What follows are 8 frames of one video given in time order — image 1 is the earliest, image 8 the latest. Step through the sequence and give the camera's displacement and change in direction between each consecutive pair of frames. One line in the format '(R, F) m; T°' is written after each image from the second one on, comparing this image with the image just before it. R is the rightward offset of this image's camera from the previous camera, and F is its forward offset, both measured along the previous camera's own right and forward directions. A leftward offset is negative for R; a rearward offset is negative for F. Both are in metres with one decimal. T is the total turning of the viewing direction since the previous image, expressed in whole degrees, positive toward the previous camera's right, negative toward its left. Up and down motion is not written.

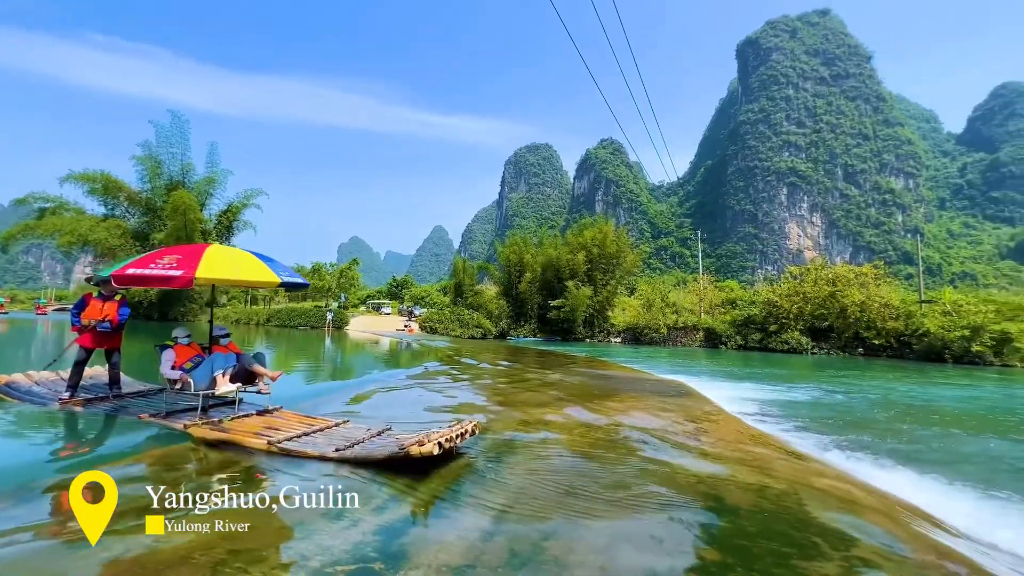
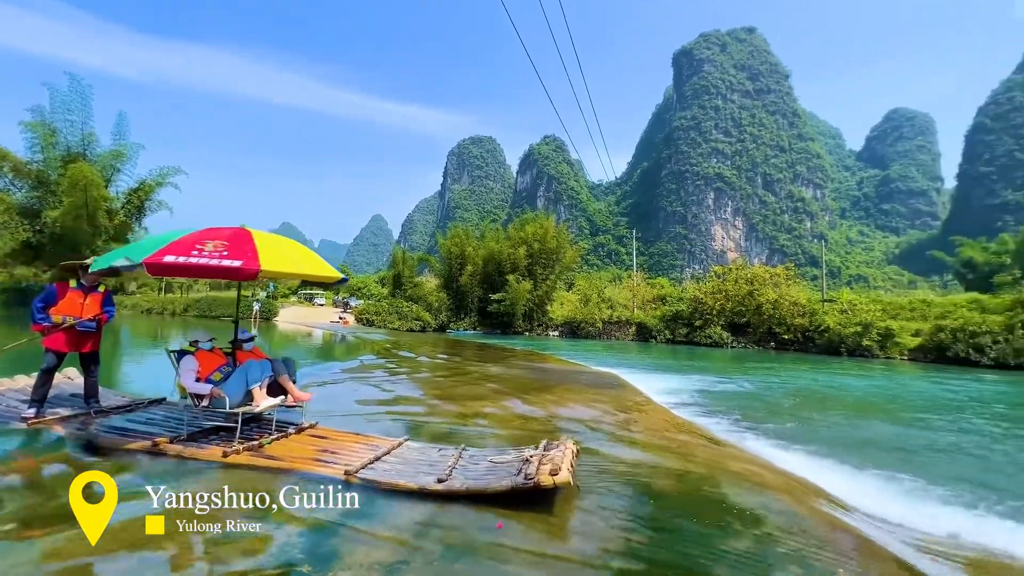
(0.0, 0.0) m; +8°
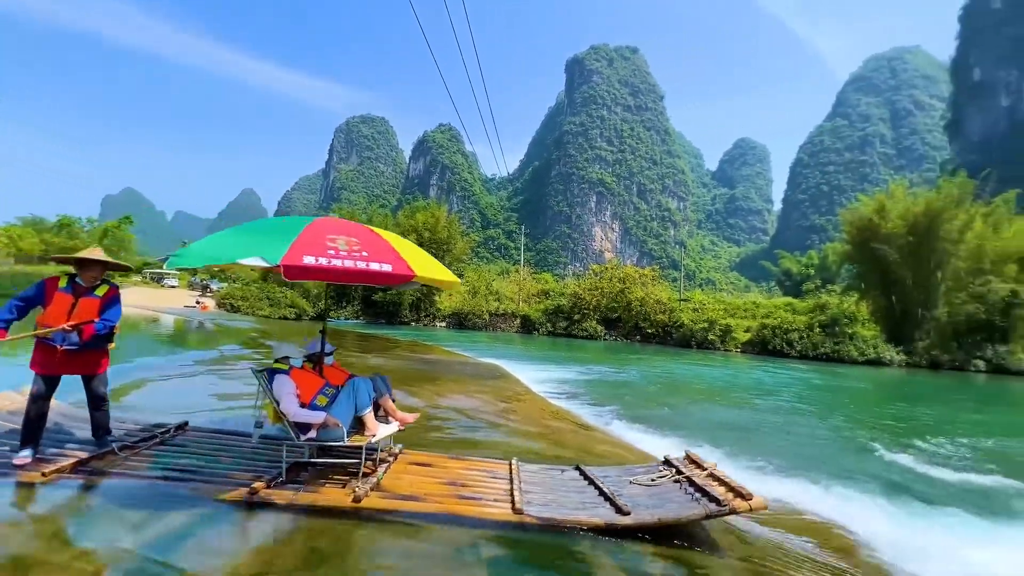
(0.0, -0.1) m; +14°
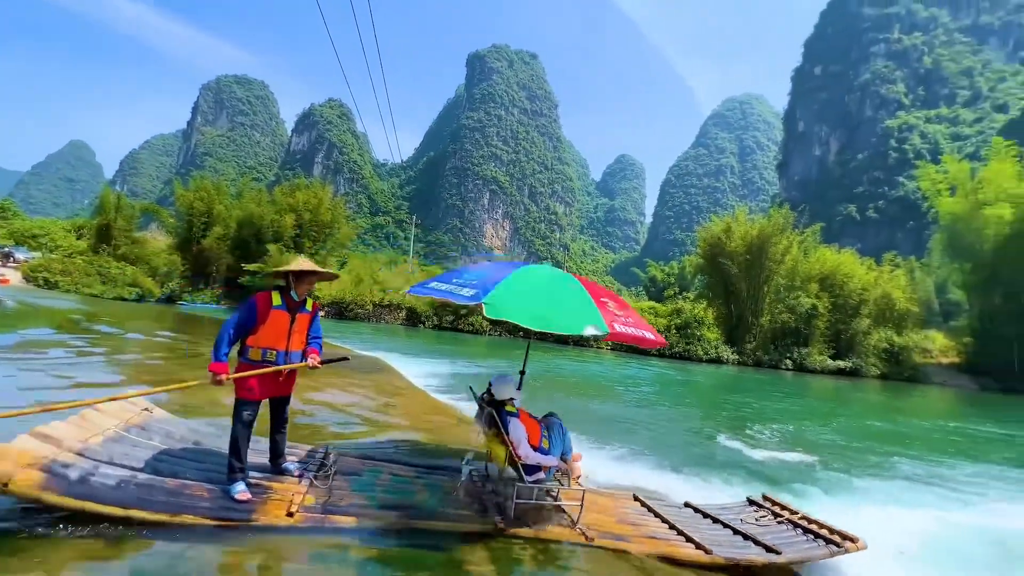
(-0.8, +0.1) m; +14°
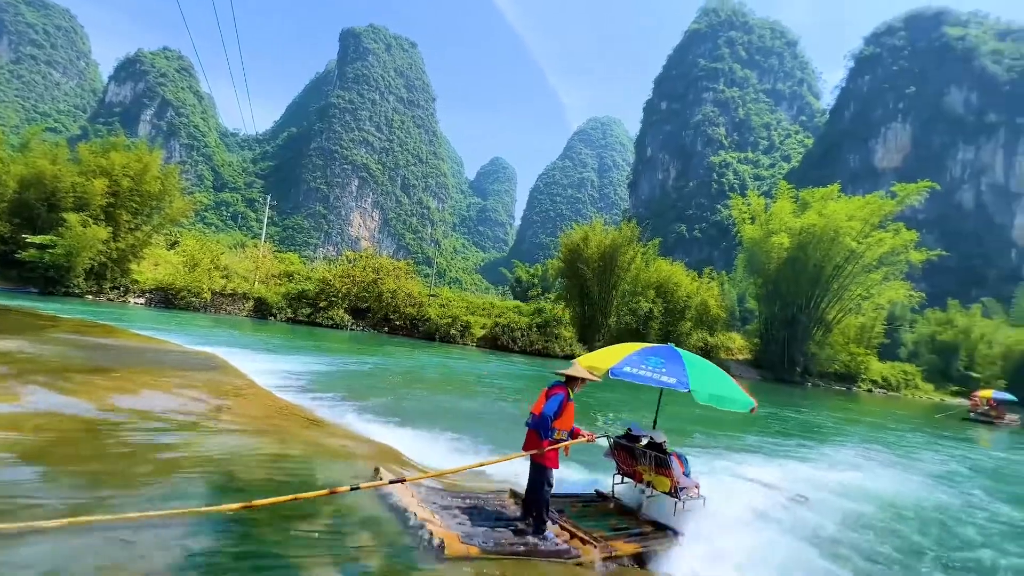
(-0.5, -1.1) m; +17°
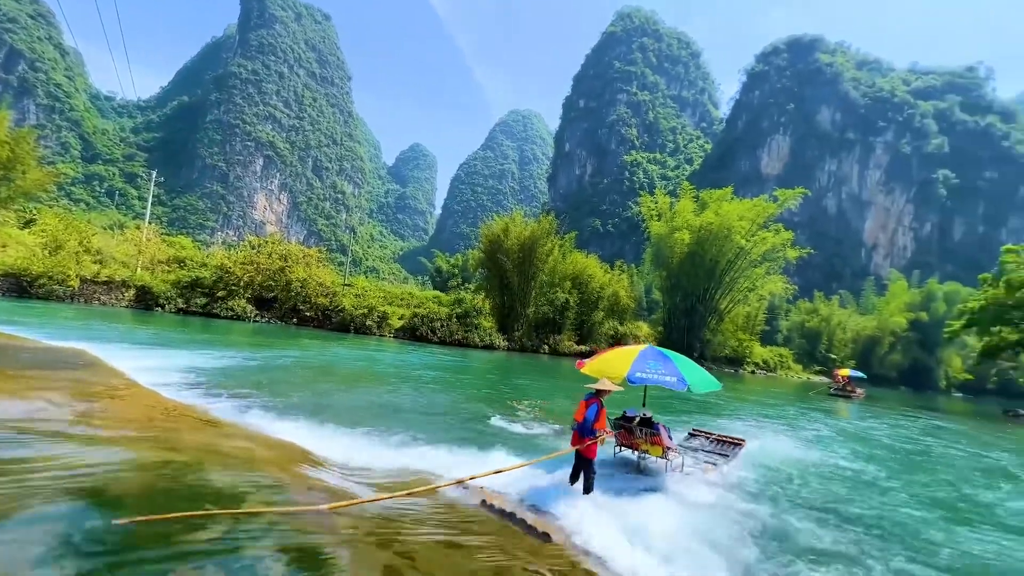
(0.0, -0.6) m; +10°
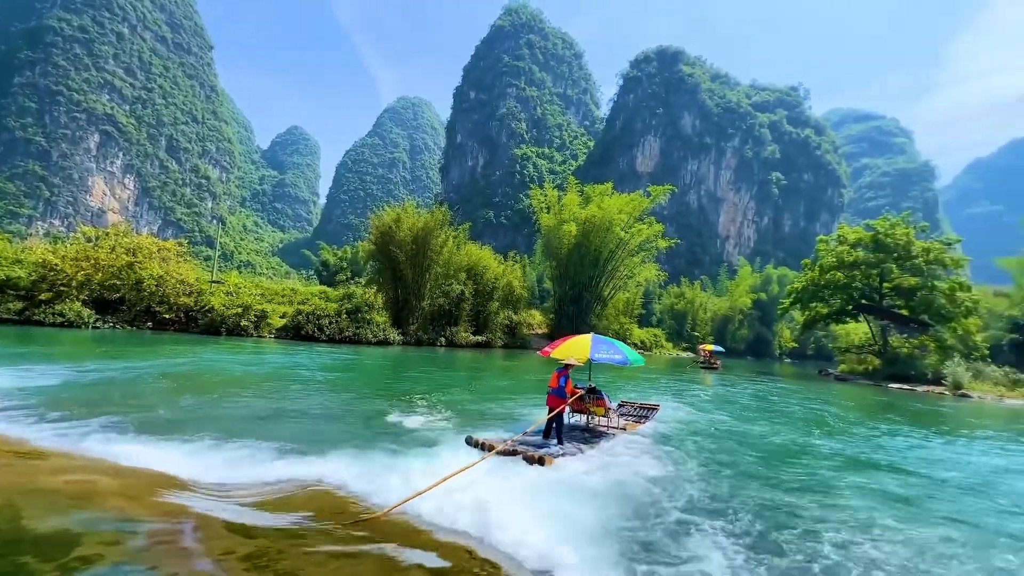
(+0.1, -0.3) m; +13°
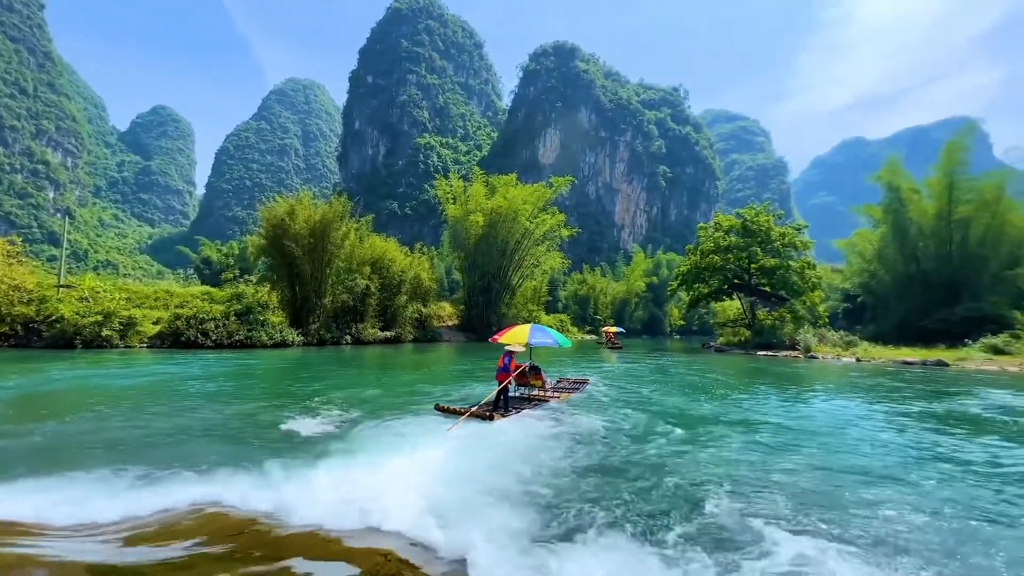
(+0.1, 0.0) m; +11°
